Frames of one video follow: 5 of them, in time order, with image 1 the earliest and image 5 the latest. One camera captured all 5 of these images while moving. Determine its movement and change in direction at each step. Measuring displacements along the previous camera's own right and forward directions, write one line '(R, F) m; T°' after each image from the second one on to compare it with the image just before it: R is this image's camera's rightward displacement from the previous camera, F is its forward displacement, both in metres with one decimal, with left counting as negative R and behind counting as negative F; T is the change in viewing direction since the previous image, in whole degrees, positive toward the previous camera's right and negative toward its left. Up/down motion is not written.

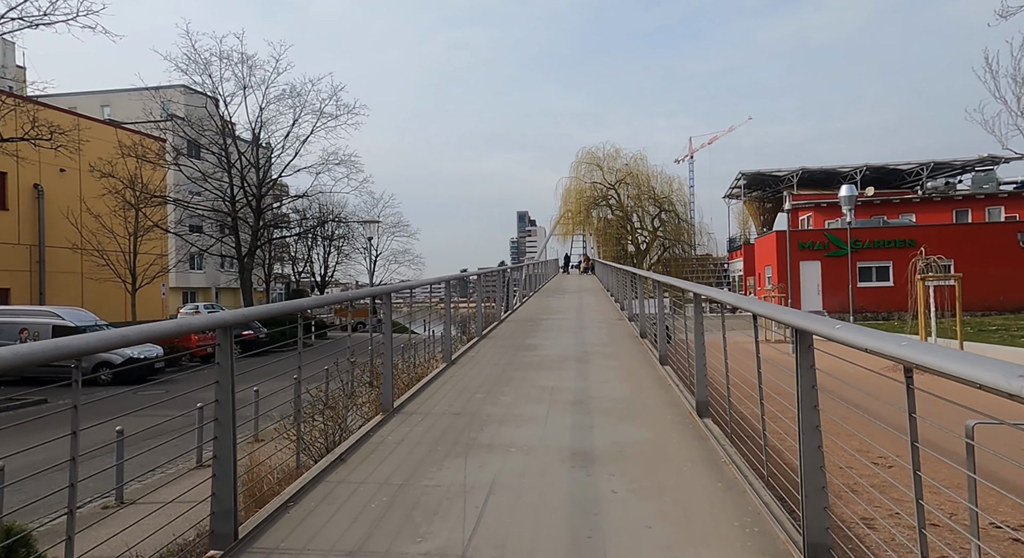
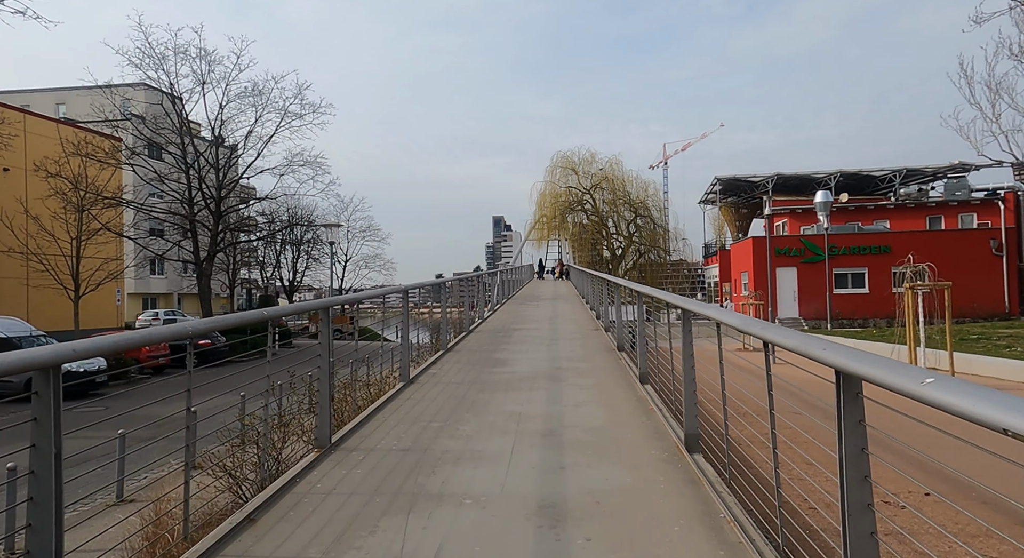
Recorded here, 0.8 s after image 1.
(+0.1, +0.6) m; +3°
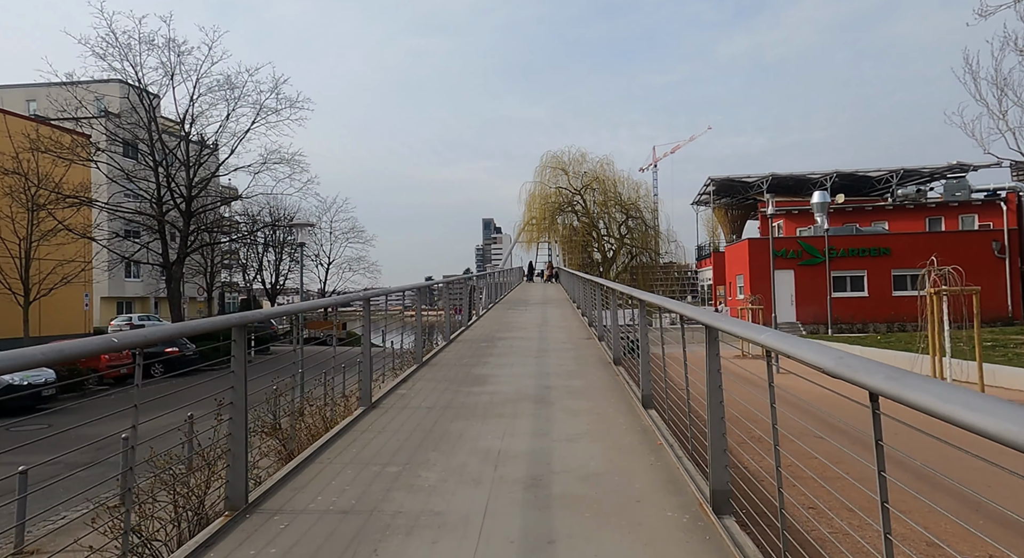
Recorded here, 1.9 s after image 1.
(+0.1, +0.9) m; +1°
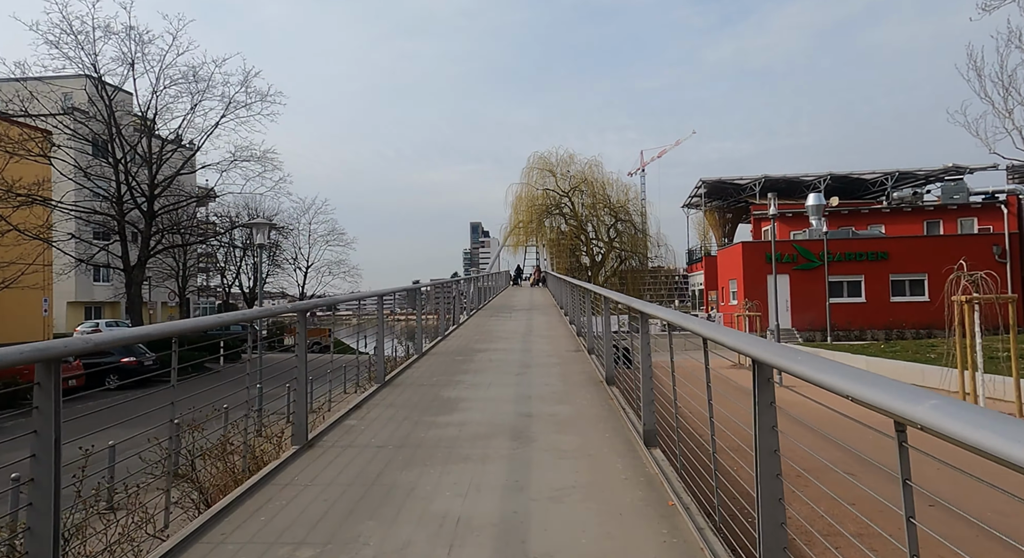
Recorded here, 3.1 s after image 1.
(+0.1, +0.9) m; +1°
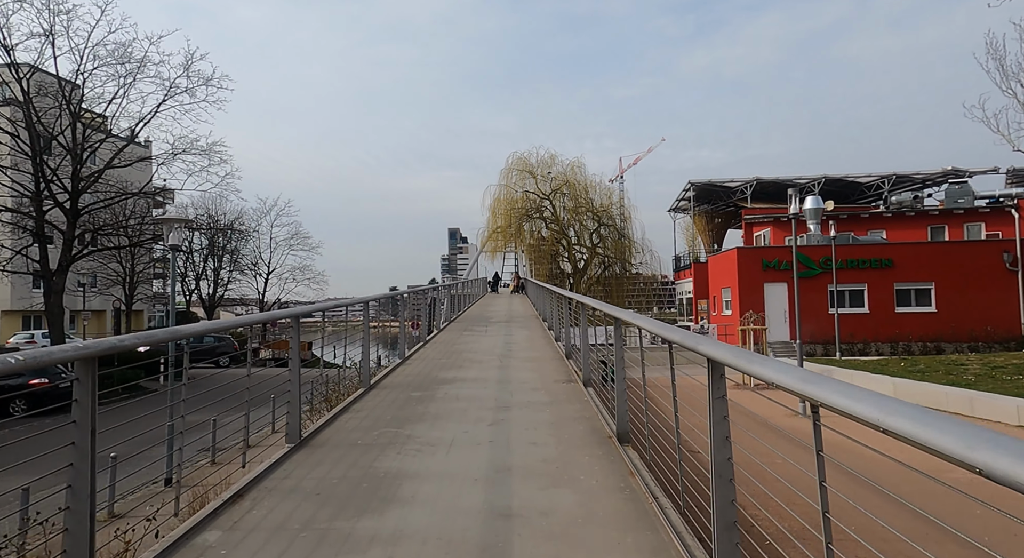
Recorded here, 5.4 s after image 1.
(0.0, +1.7) m; +2°
